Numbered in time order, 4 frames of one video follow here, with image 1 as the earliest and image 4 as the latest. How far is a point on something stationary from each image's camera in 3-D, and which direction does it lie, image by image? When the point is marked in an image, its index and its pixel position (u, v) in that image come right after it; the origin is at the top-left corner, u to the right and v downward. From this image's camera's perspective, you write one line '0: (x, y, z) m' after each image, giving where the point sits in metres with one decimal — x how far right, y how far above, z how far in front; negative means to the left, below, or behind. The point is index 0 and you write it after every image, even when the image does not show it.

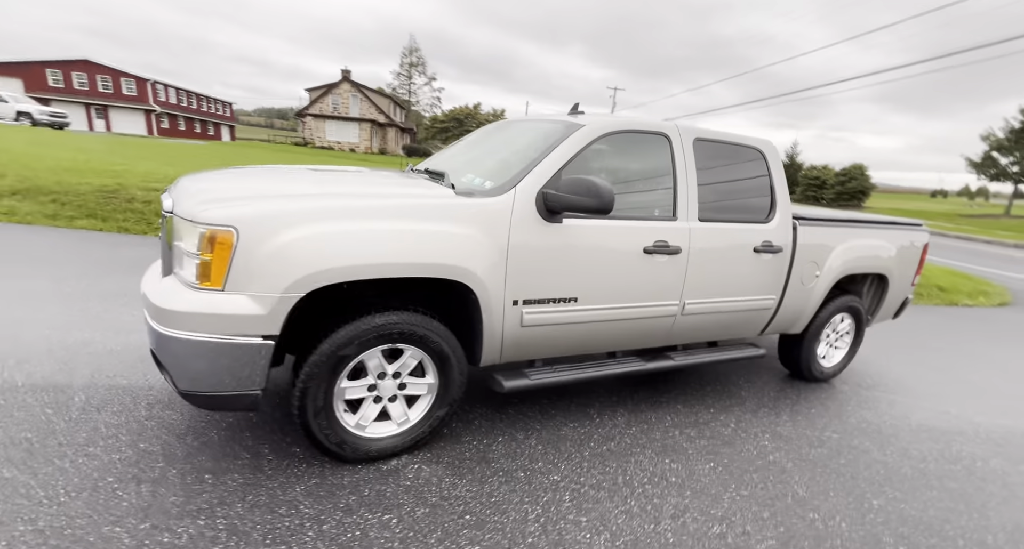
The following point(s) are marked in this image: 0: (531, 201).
0: (+0.1, +0.4, +2.5) m
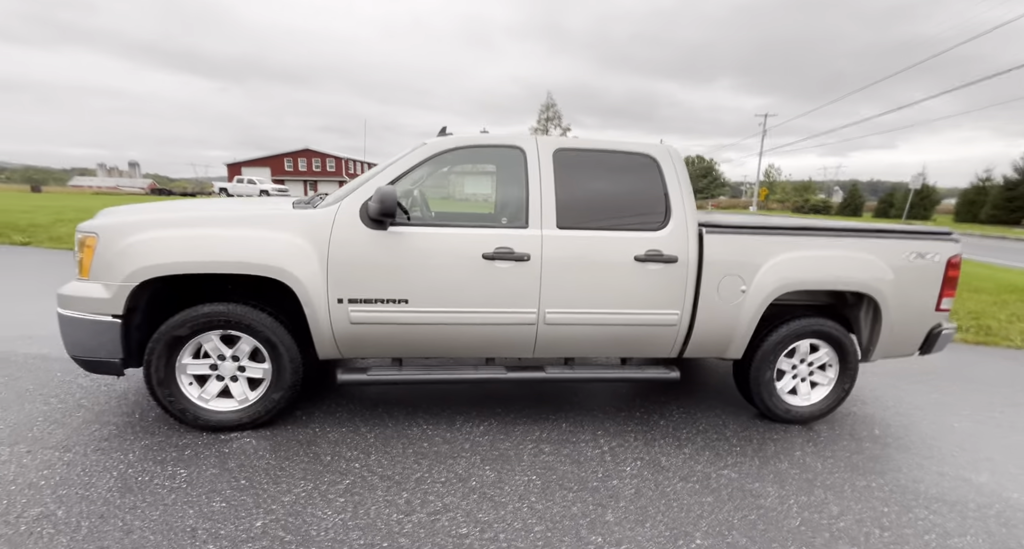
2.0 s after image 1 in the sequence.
0: (-1.0, +0.4, +2.8) m
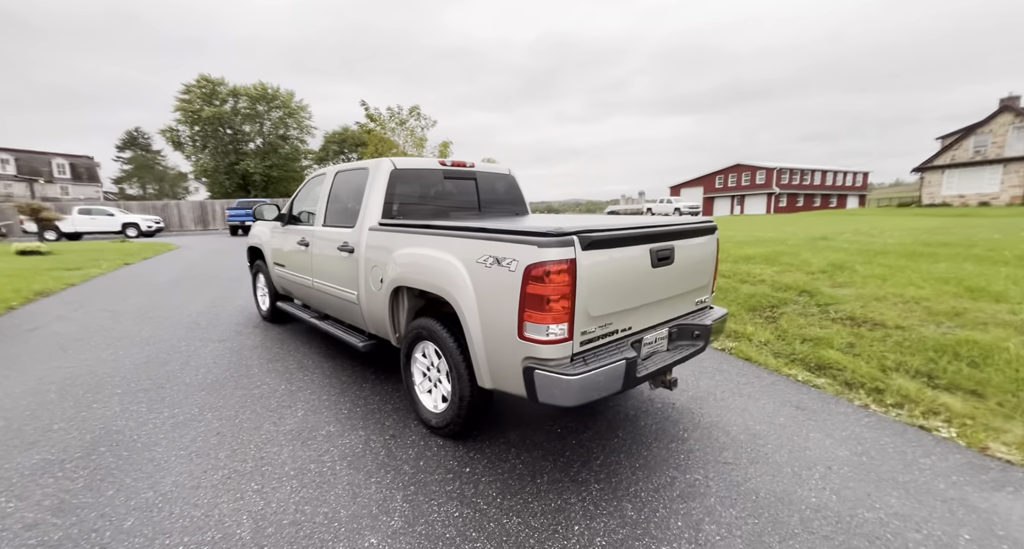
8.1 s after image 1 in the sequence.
0: (-1.2, +0.3, +3.1) m
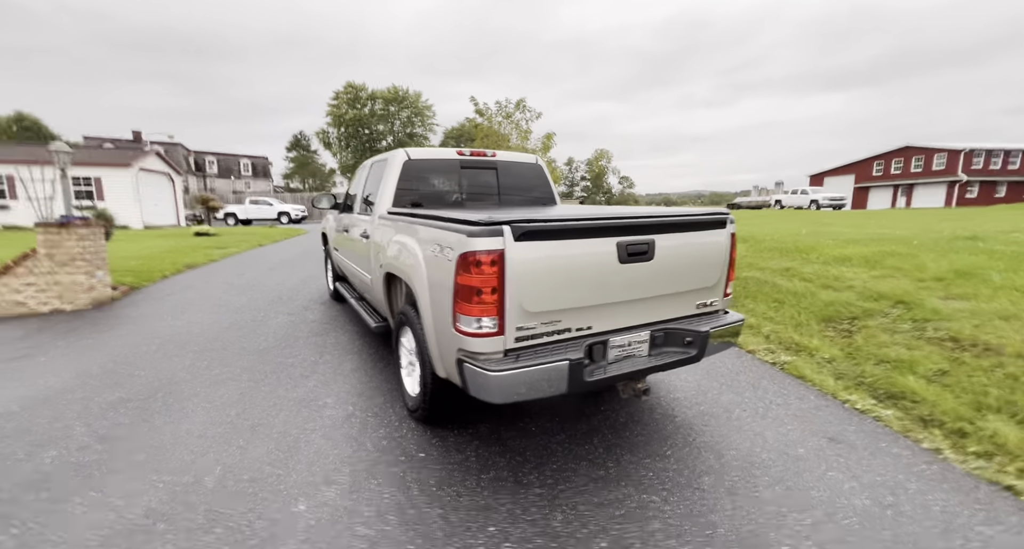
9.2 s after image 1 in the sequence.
0: (-1.1, +0.4, +3.3) m
